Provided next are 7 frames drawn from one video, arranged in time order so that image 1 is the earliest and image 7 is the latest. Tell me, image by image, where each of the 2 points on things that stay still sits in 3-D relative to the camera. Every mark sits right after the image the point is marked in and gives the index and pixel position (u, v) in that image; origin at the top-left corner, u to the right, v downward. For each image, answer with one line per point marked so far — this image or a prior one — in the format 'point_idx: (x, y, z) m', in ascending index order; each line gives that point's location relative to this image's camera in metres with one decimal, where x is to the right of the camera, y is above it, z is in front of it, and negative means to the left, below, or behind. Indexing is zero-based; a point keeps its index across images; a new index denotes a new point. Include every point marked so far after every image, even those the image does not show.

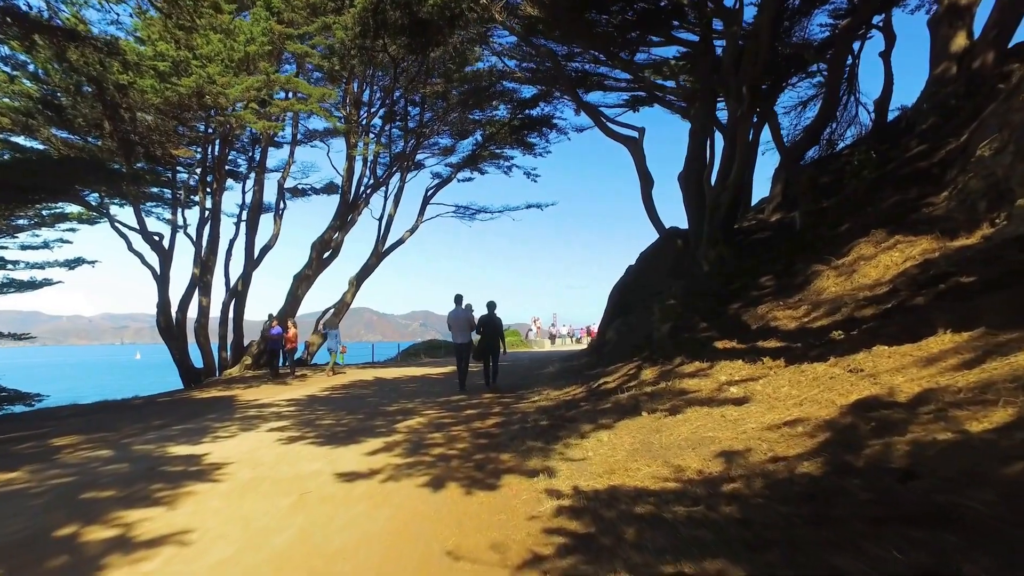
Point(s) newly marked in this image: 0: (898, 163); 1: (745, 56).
0: (+8.2, +2.6, +13.4) m
1: (+5.1, +5.0, +13.8) m
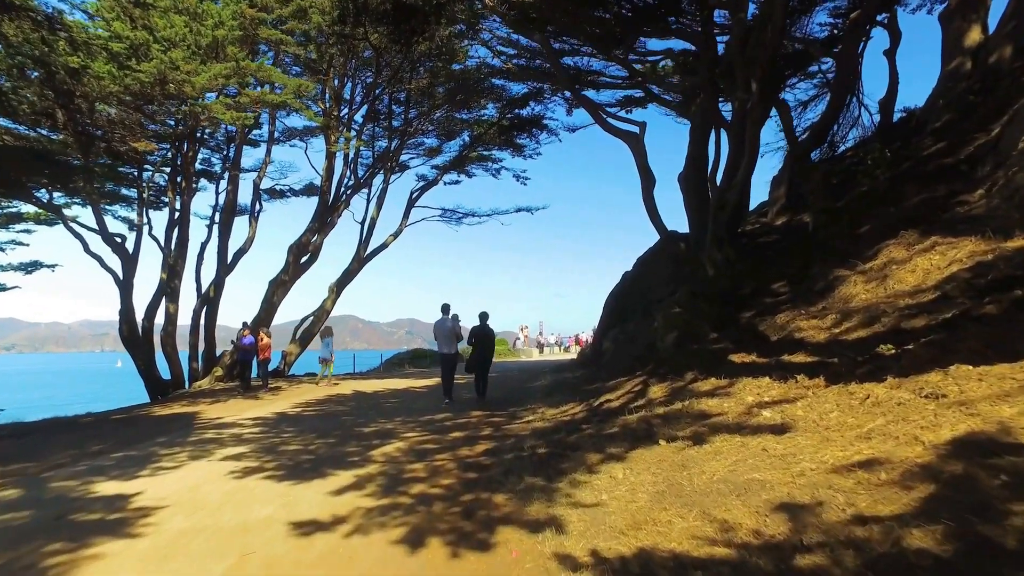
0: (+8.0, +2.5, +12.6) m
1: (+4.9, +4.9, +13.0) m
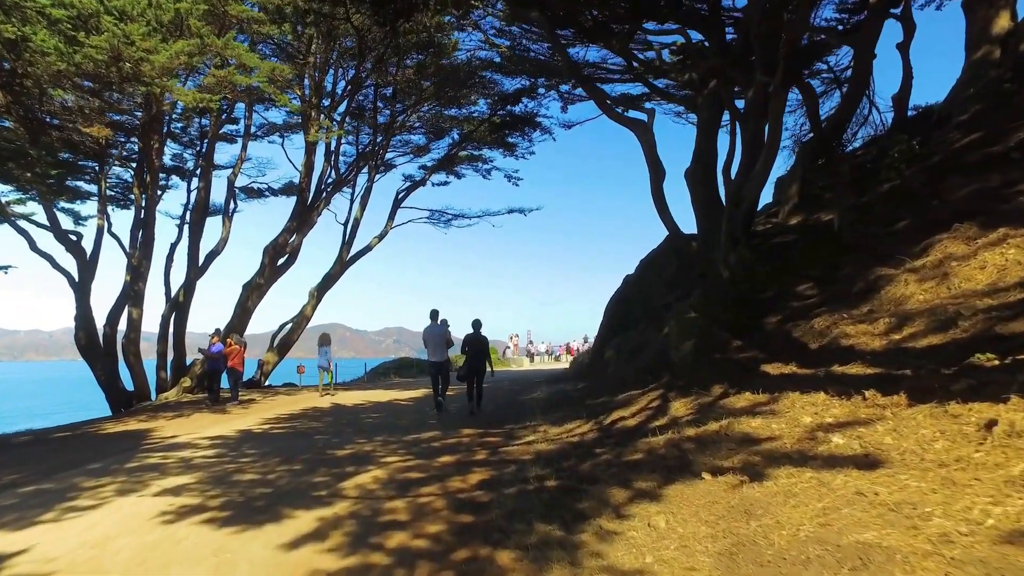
0: (+7.9, +2.4, +11.5) m
1: (+4.8, +4.8, +11.9) m
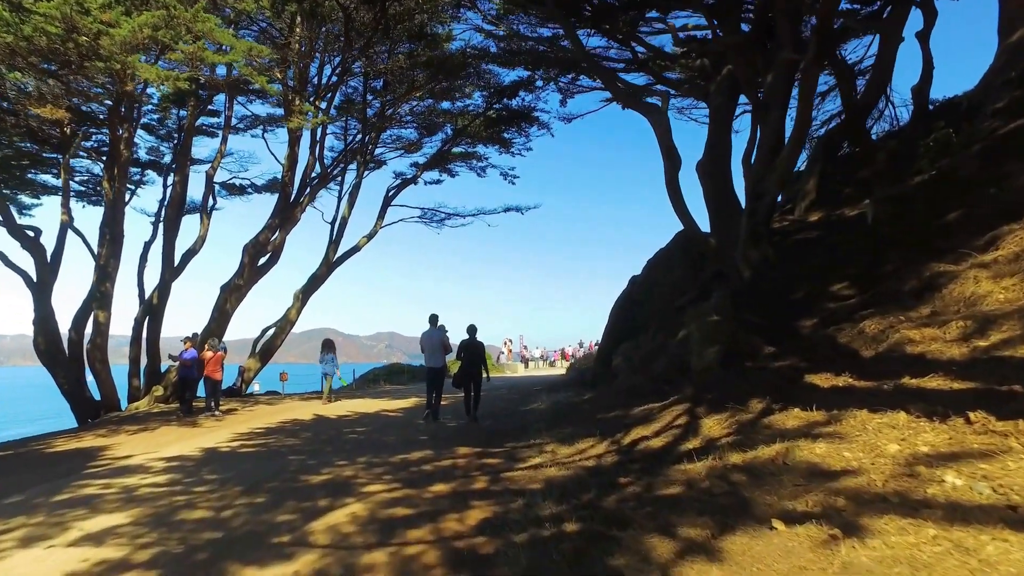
0: (+7.9, +2.4, +10.5) m
1: (+4.8, +4.8, +10.9) m
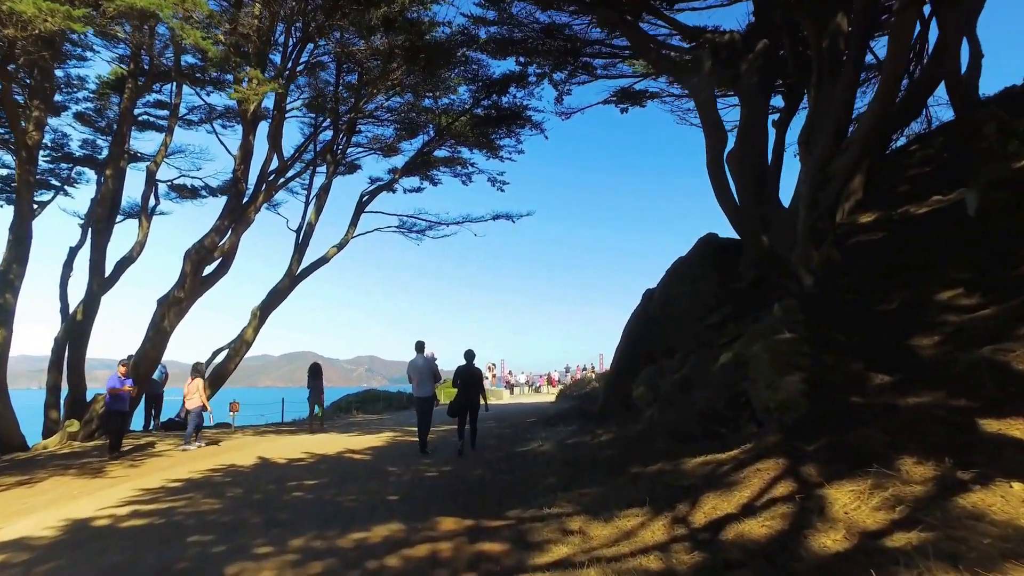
0: (+7.9, +2.3, +8.4) m
1: (+4.8, +4.6, +8.7) m
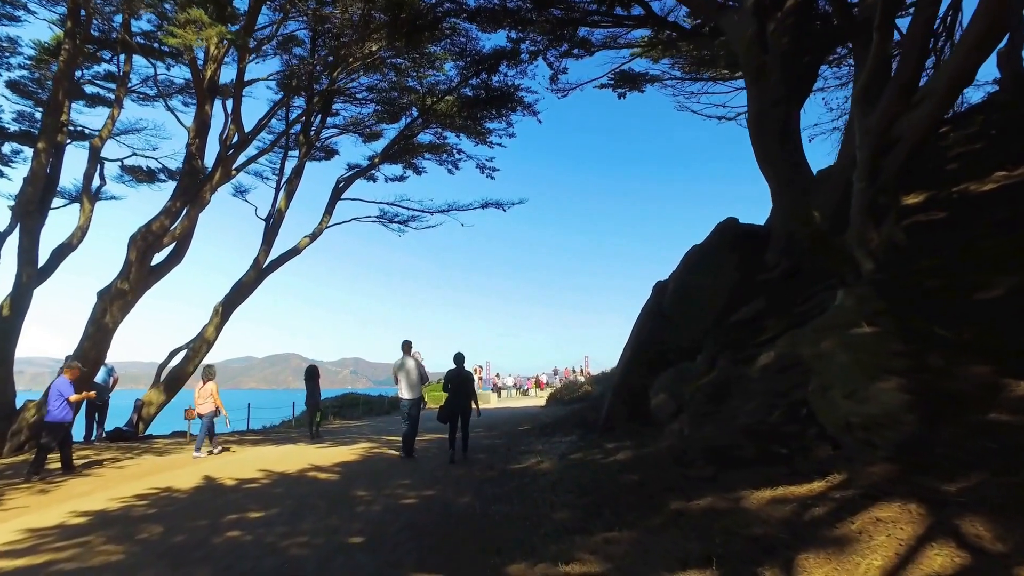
0: (+7.9, +2.4, +6.9) m
1: (+4.8, +4.8, +7.2) m
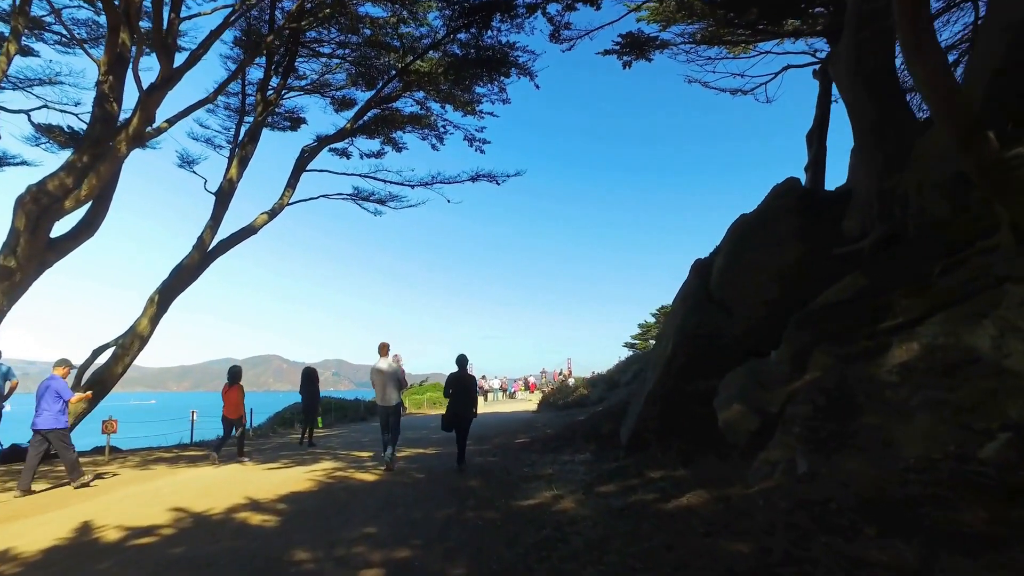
0: (+8.1, +2.7, +4.6) m
1: (+5.0, +5.1, +4.7) m
